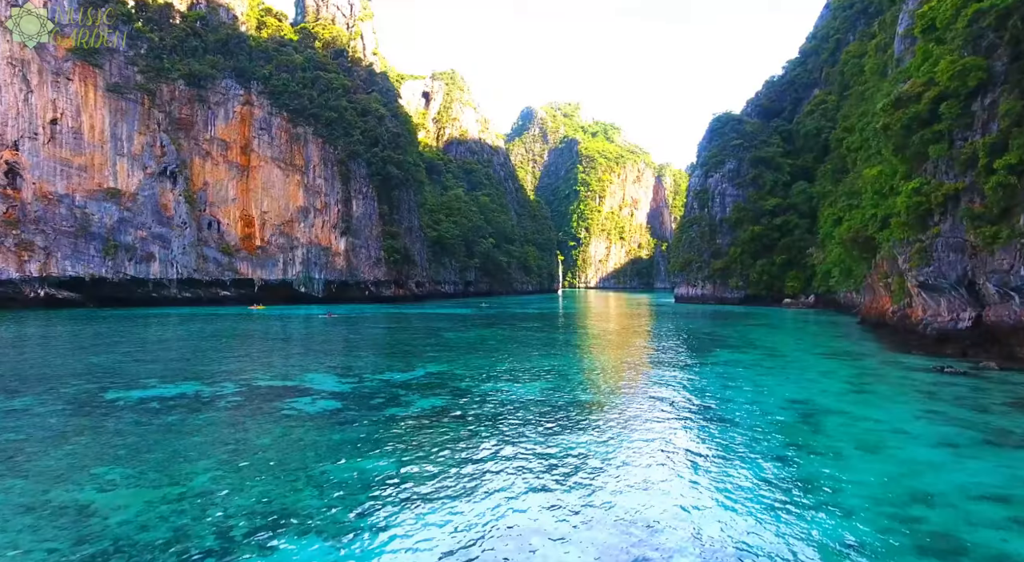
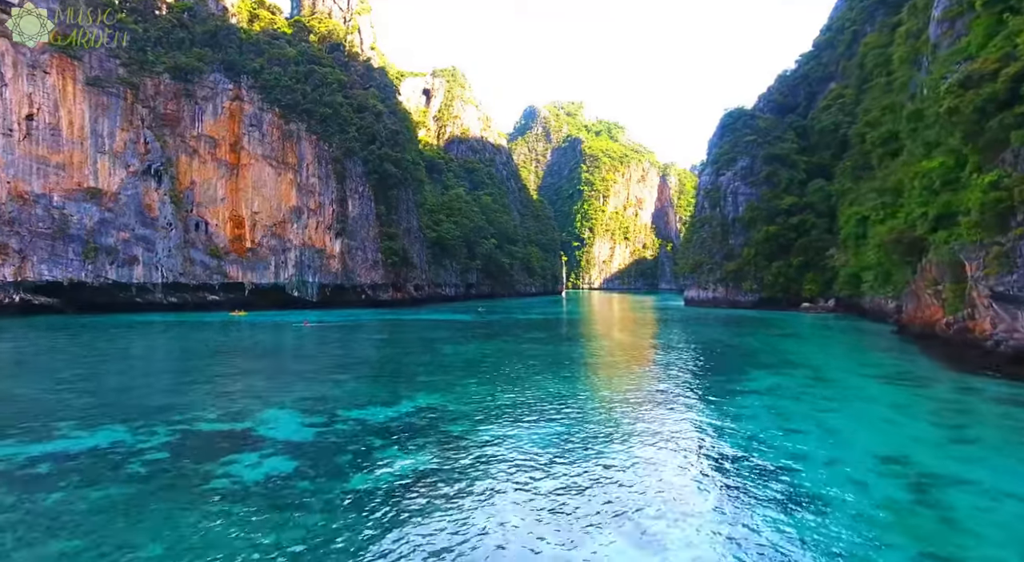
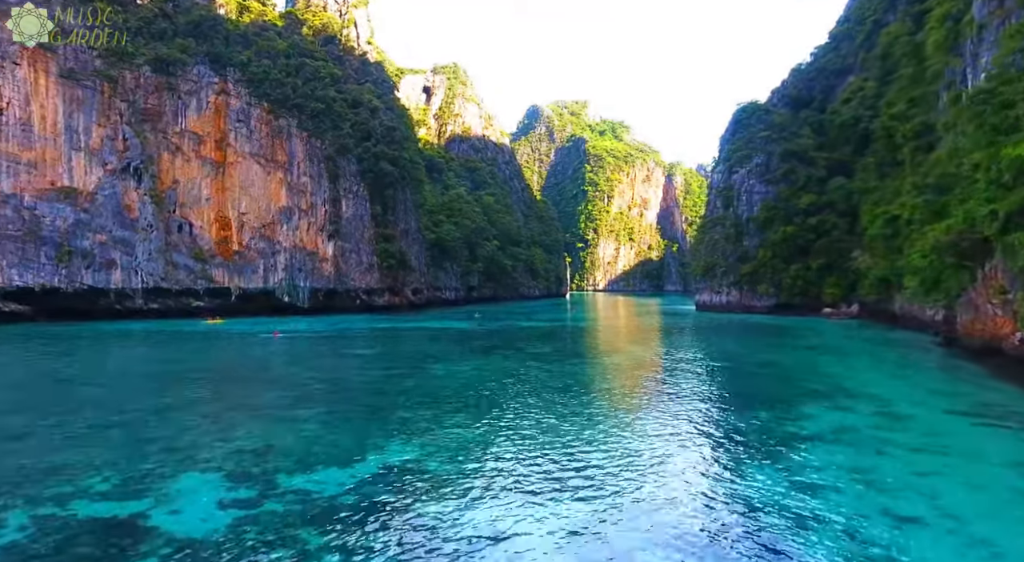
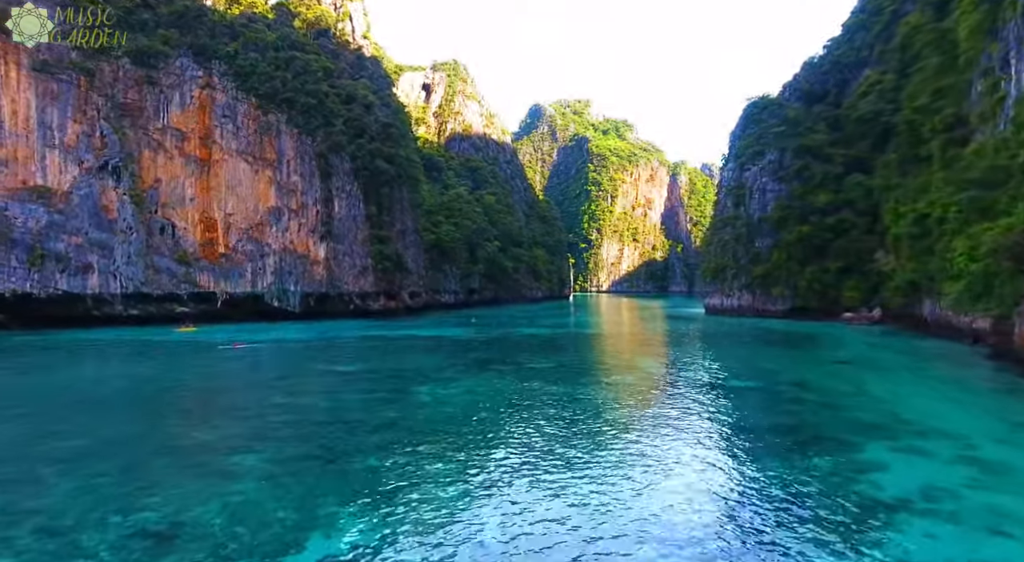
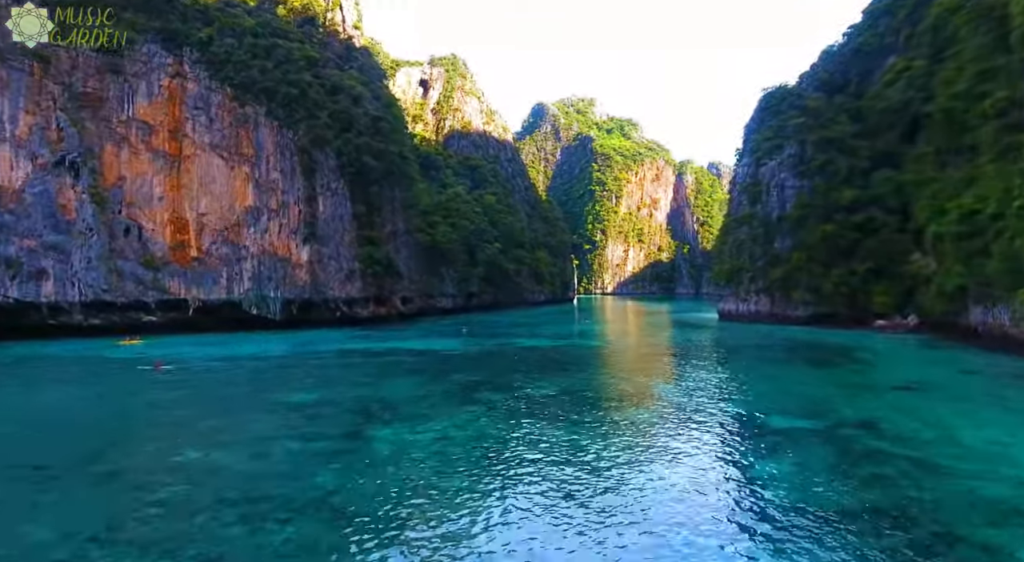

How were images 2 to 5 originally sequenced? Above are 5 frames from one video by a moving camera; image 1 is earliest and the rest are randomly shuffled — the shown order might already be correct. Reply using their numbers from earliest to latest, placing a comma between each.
2, 3, 4, 5
